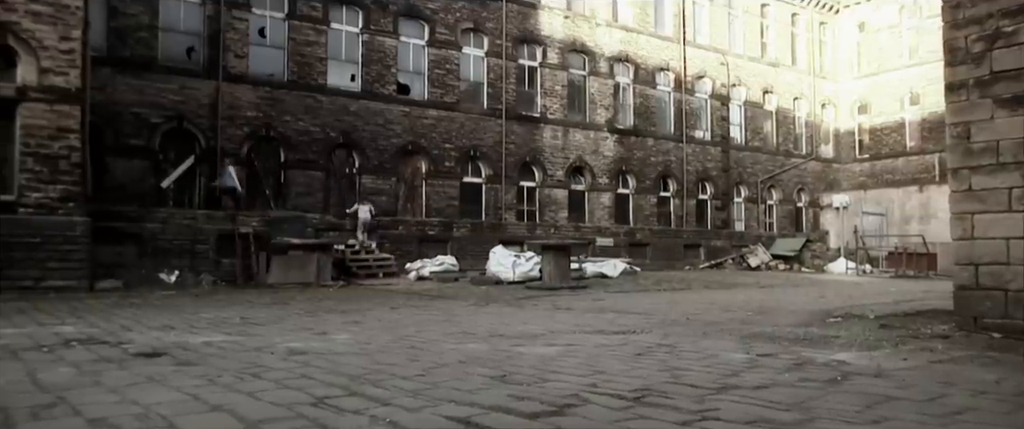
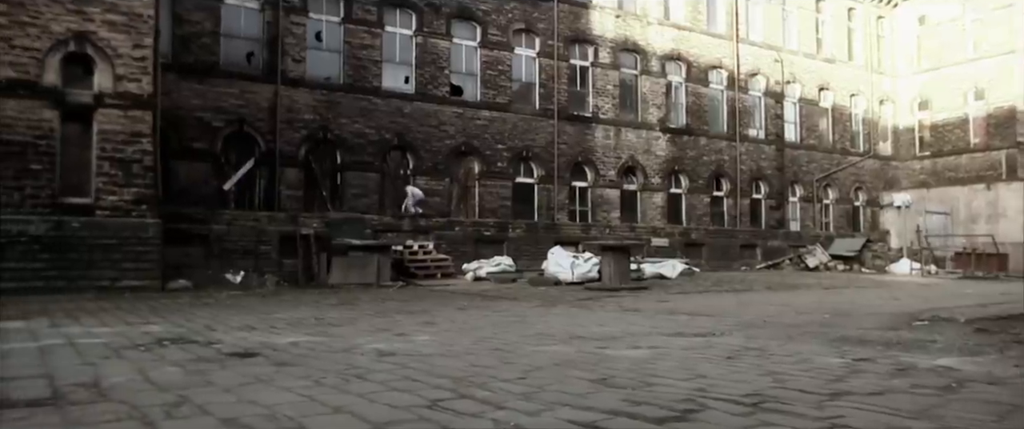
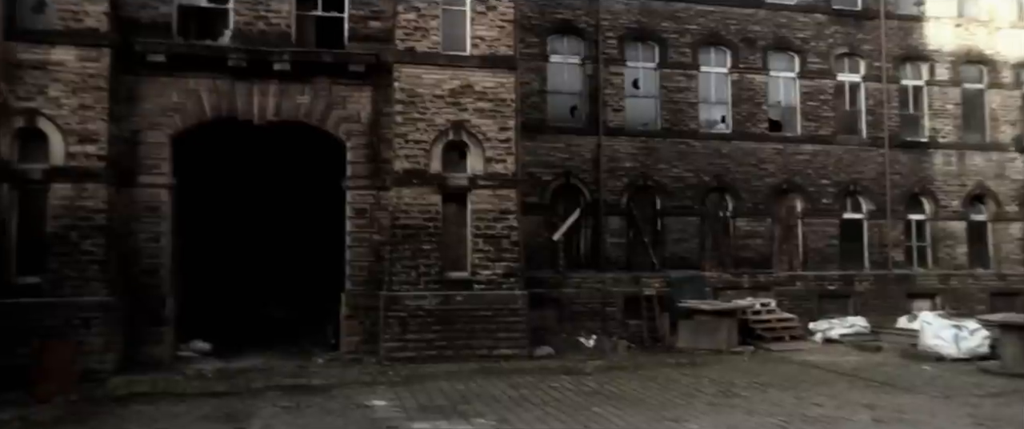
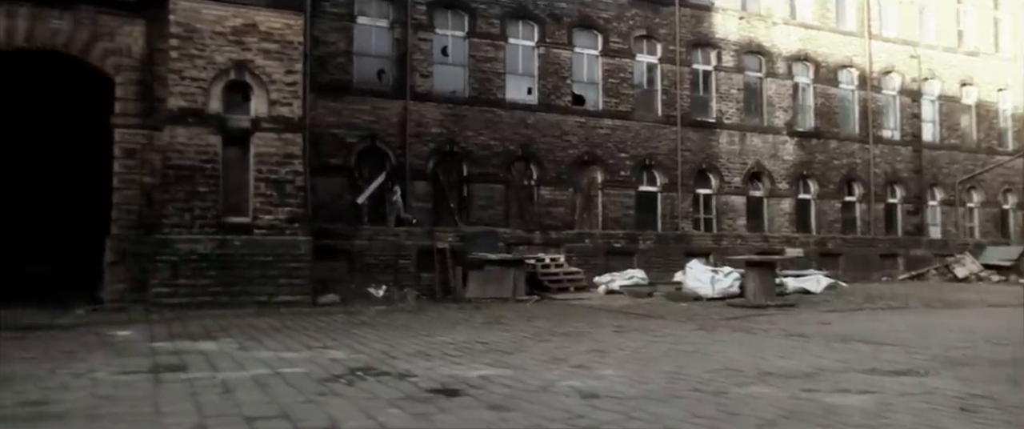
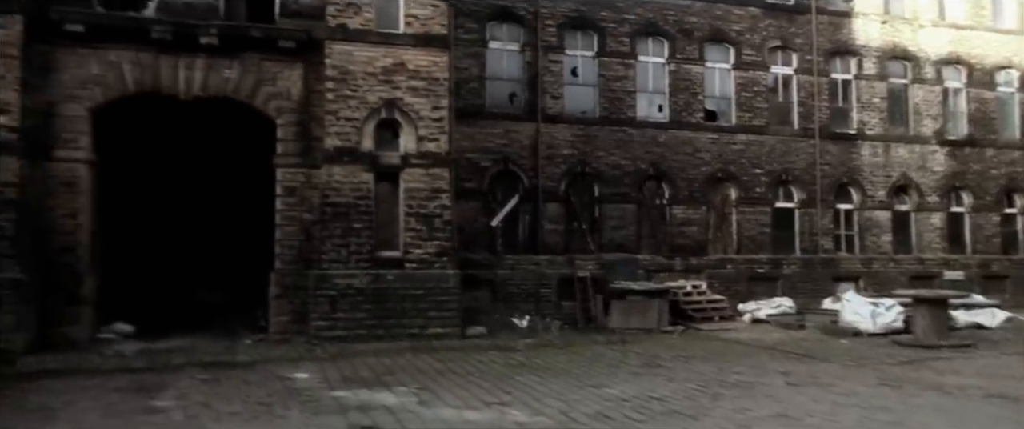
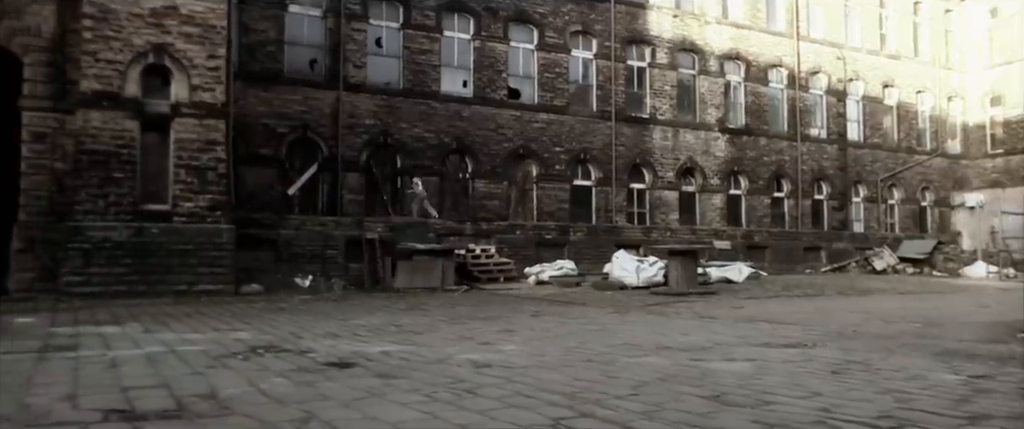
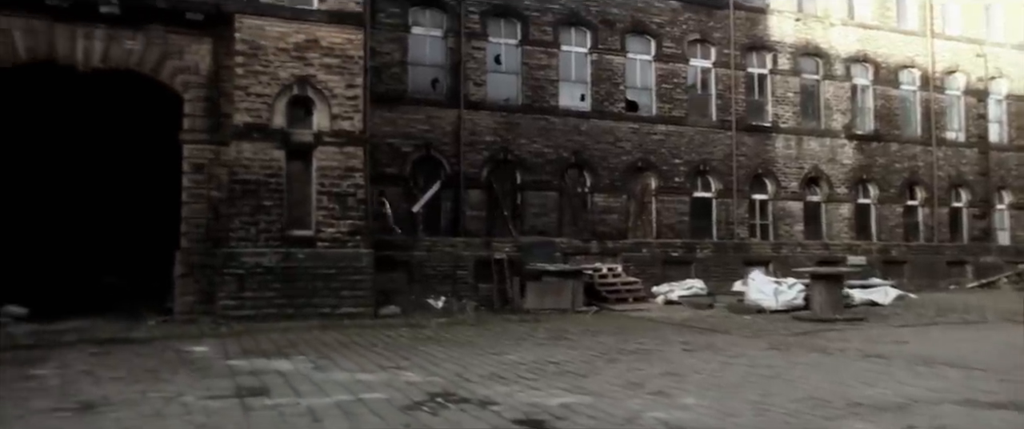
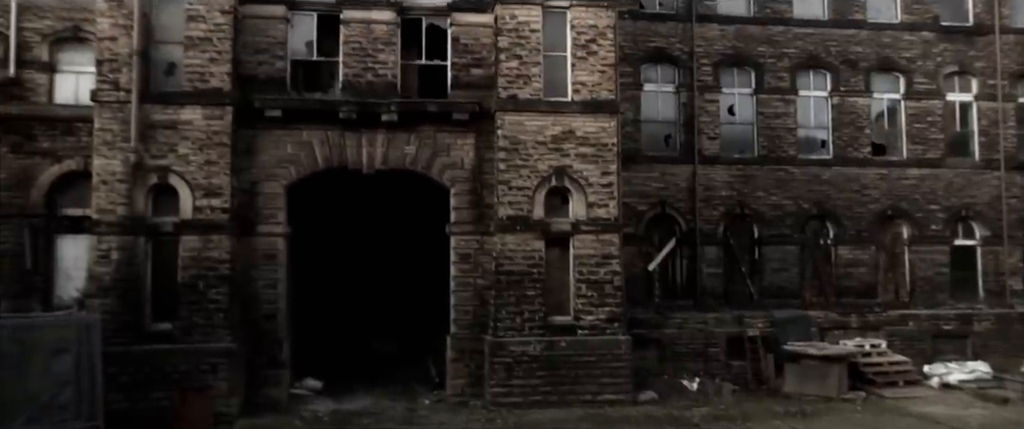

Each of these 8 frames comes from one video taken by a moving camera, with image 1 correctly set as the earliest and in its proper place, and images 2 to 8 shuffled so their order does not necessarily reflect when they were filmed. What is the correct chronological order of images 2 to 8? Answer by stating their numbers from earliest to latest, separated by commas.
2, 6, 4, 7, 5, 3, 8
